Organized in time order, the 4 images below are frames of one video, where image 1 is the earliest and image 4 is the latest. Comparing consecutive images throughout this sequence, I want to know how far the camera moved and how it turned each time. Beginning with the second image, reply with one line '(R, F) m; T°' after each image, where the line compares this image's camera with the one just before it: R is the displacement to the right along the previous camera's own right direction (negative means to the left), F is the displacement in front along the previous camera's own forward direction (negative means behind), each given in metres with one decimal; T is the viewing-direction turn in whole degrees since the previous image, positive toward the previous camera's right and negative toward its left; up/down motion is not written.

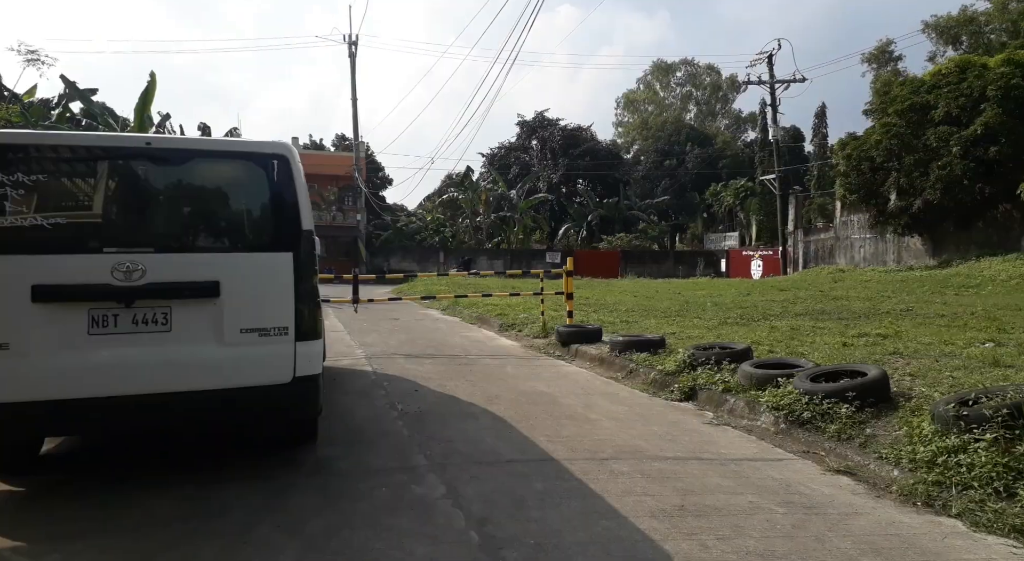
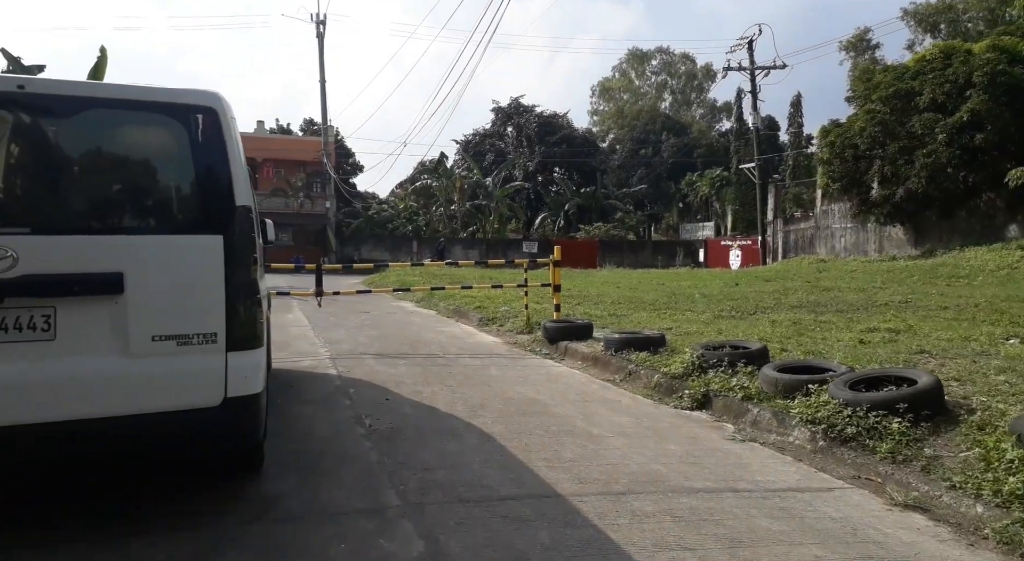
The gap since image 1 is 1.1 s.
(-0.1, +1.1) m; +2°
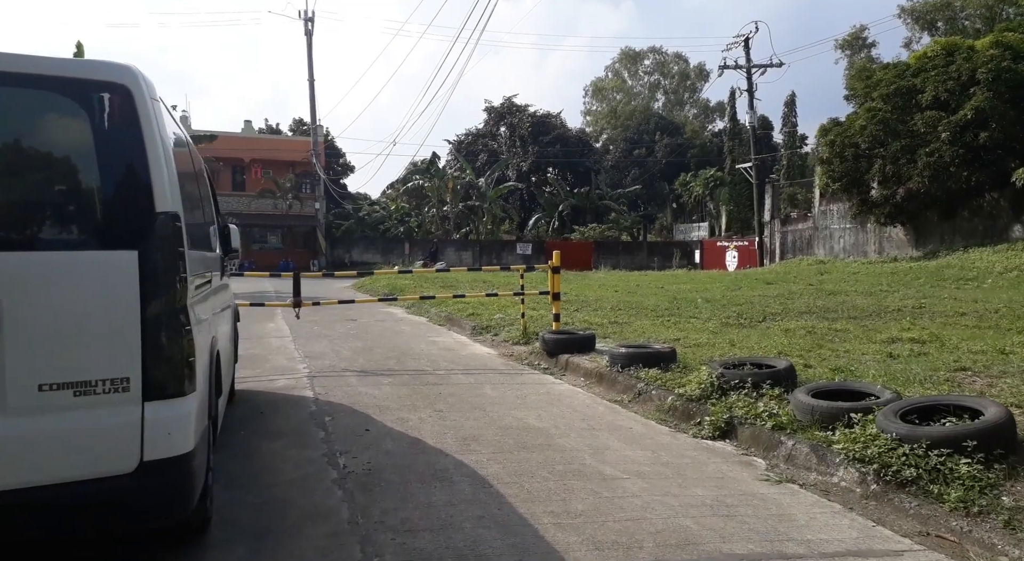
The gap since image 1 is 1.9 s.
(0.0, +0.8) m; +1°
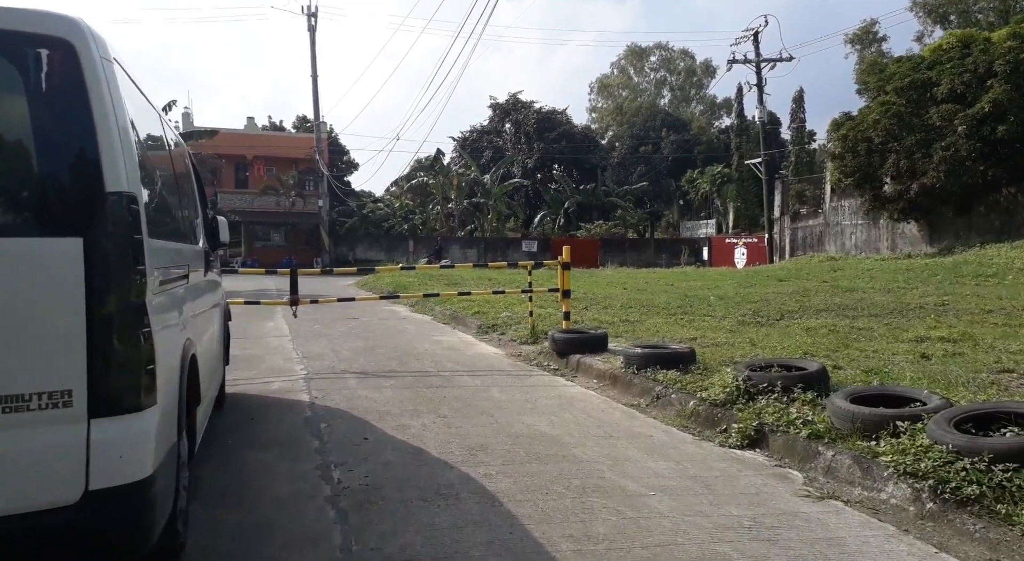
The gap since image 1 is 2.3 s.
(0.0, +0.5) m; 0°
